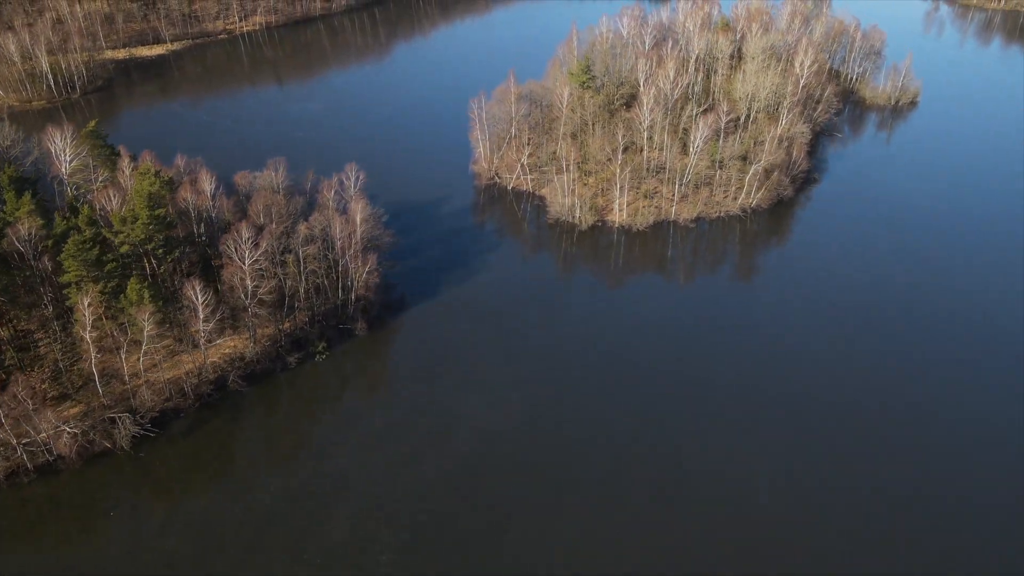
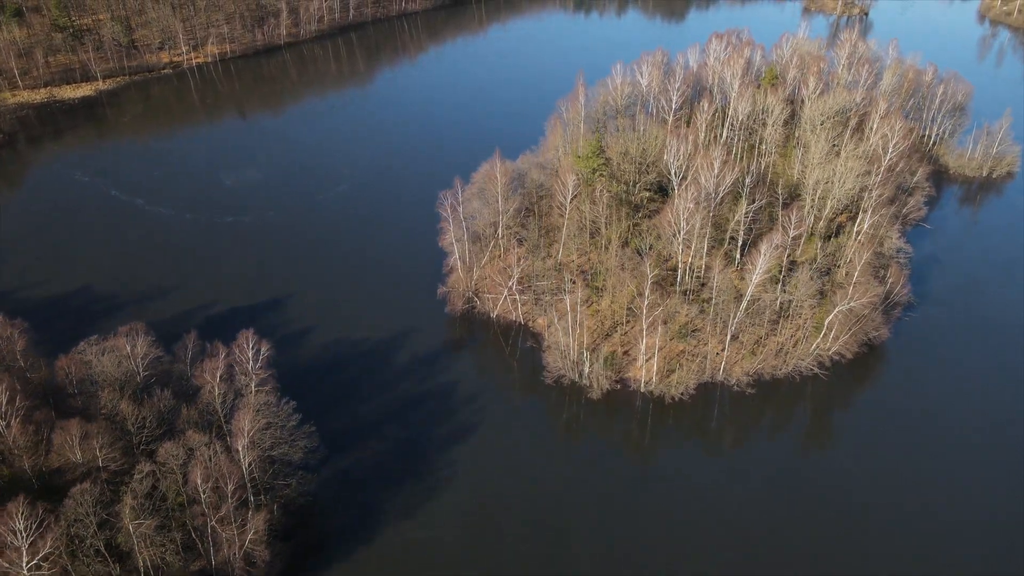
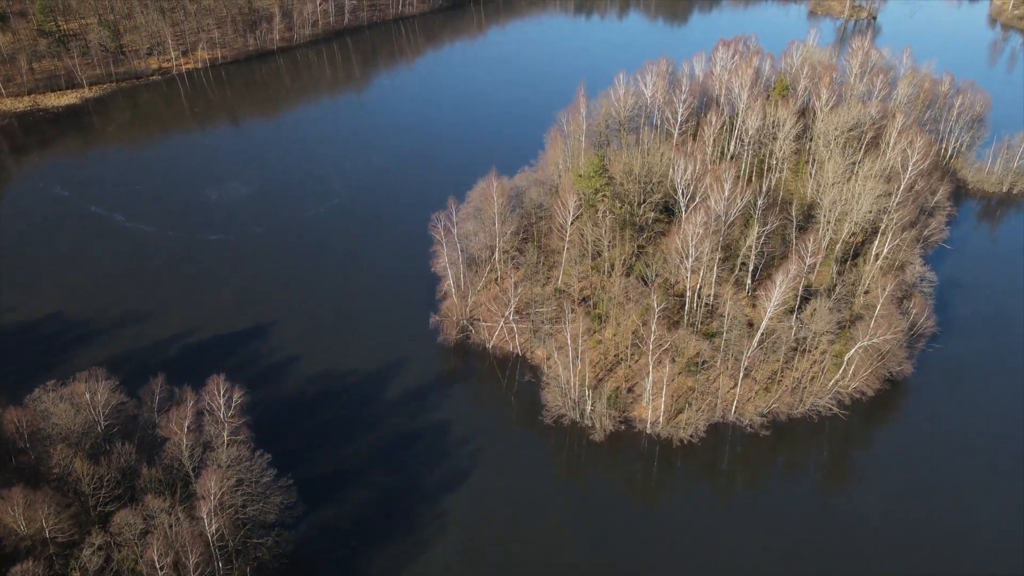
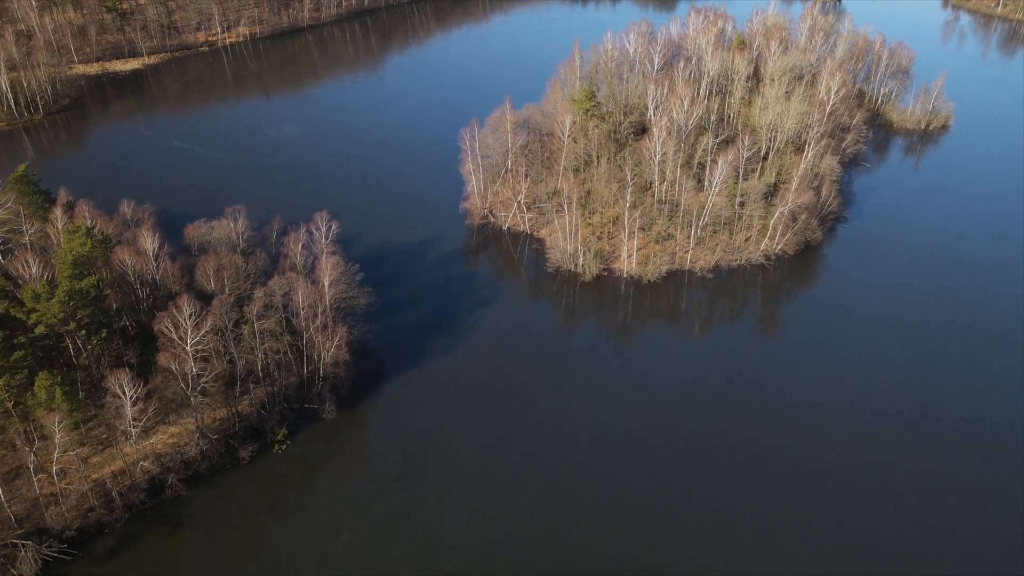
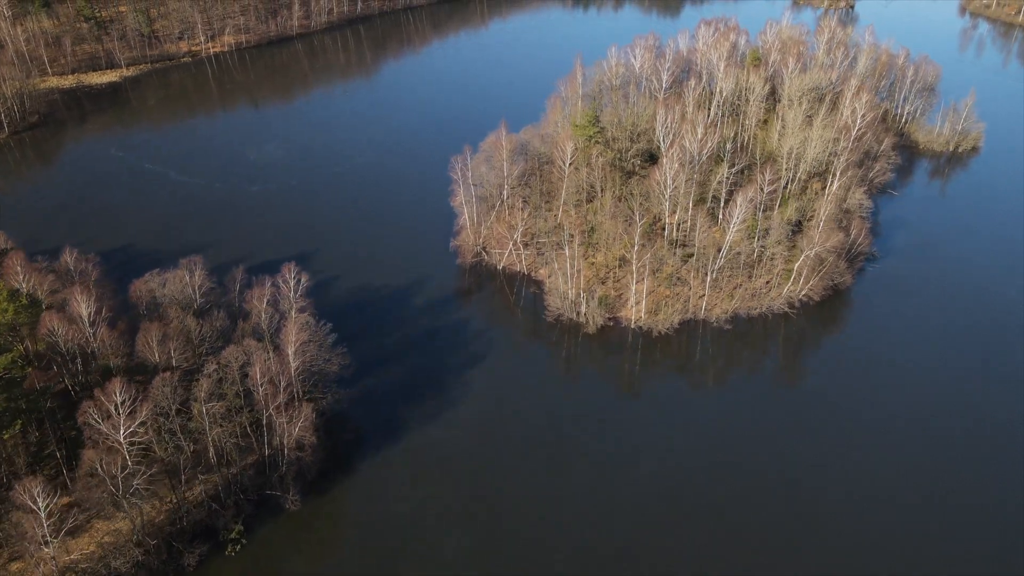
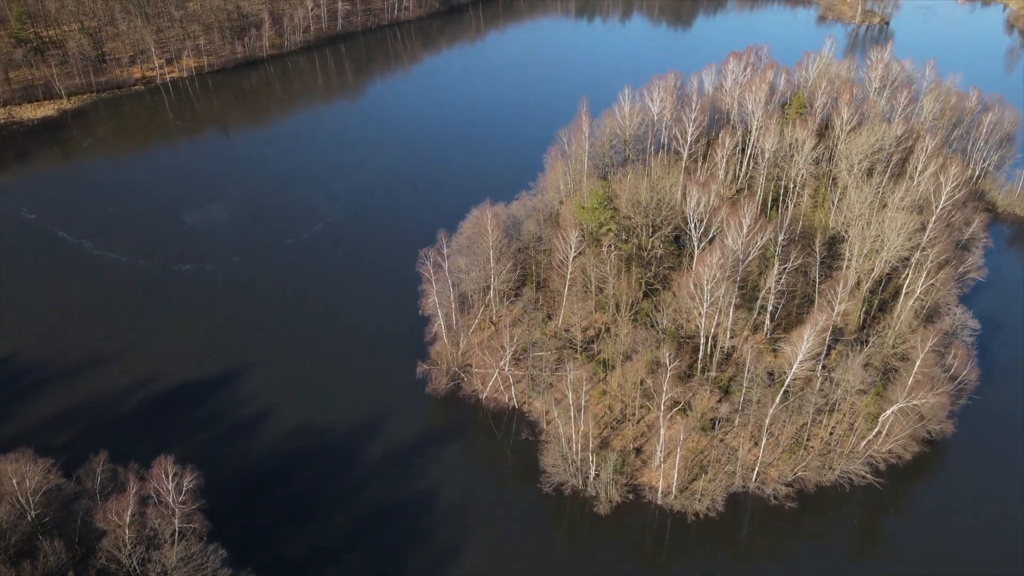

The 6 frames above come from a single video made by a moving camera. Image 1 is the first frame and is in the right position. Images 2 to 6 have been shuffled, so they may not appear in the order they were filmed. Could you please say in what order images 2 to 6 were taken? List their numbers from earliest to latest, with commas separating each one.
4, 5, 2, 3, 6
